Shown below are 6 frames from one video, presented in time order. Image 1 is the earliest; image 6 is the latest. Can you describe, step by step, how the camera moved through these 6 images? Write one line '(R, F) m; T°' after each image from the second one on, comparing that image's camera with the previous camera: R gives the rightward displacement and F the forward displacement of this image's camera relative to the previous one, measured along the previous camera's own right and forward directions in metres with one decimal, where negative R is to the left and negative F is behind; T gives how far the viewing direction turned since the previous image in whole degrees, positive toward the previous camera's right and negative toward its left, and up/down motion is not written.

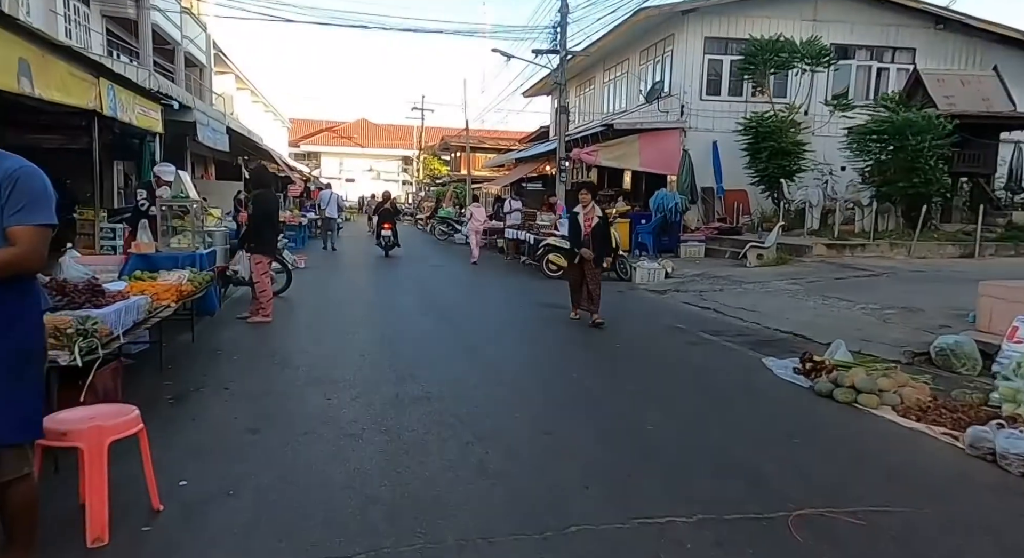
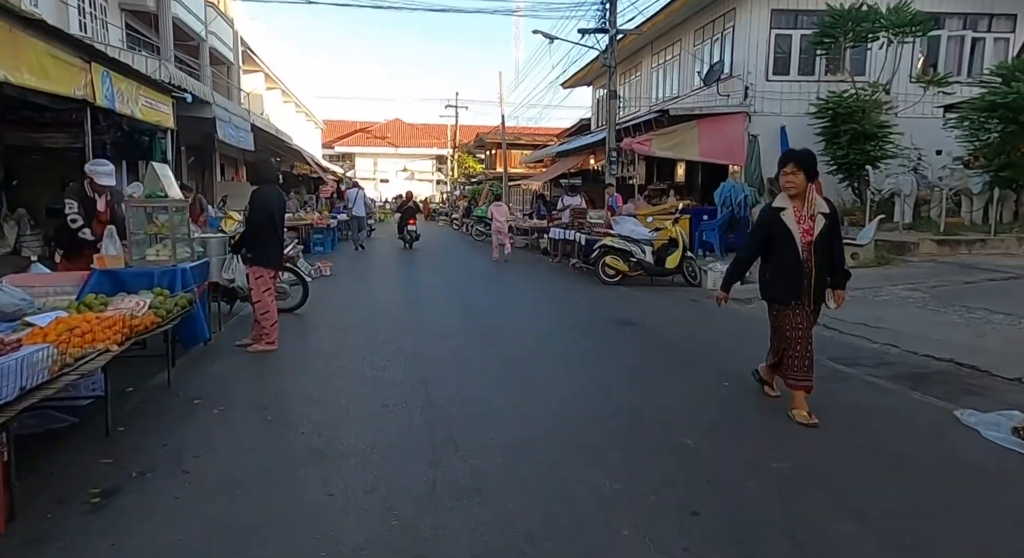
(-0.3, +1.7) m; -3°
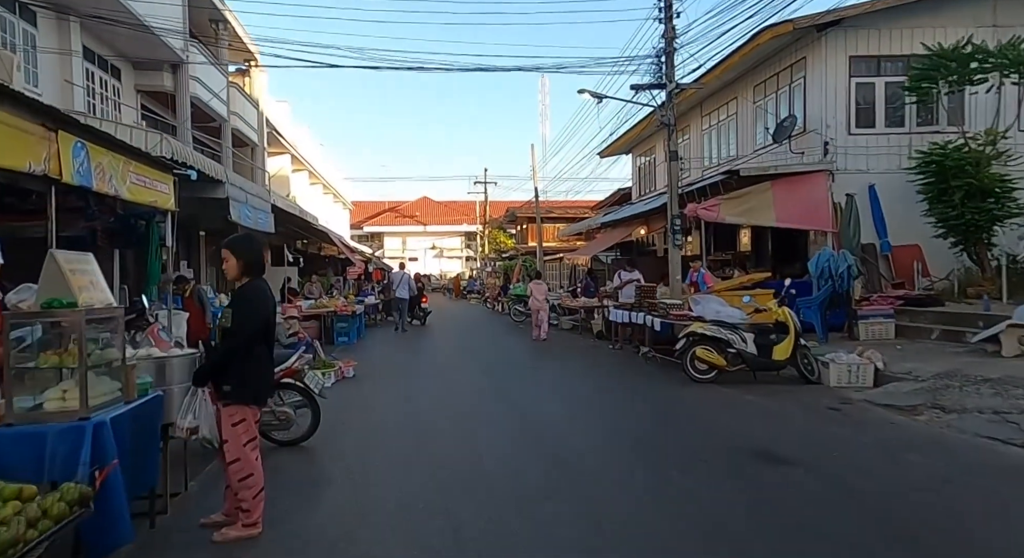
(-0.6, +2.2) m; -2°
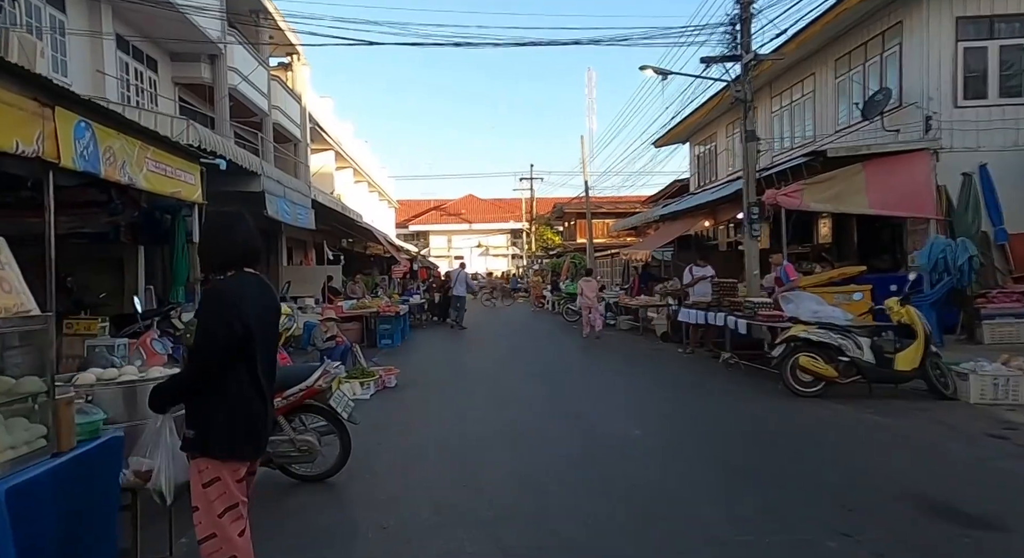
(-0.2, +1.3) m; -4°
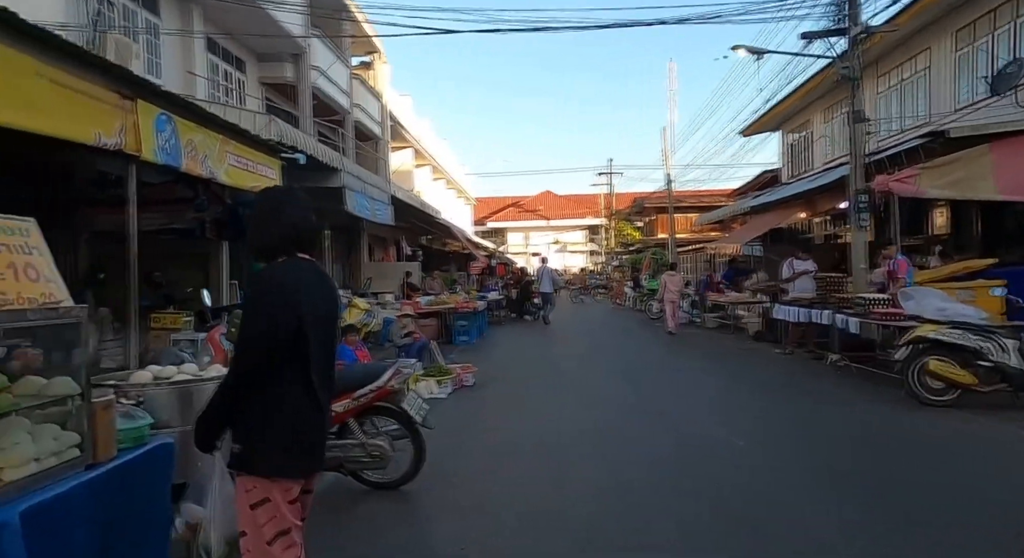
(-0.1, +0.5) m; -7°
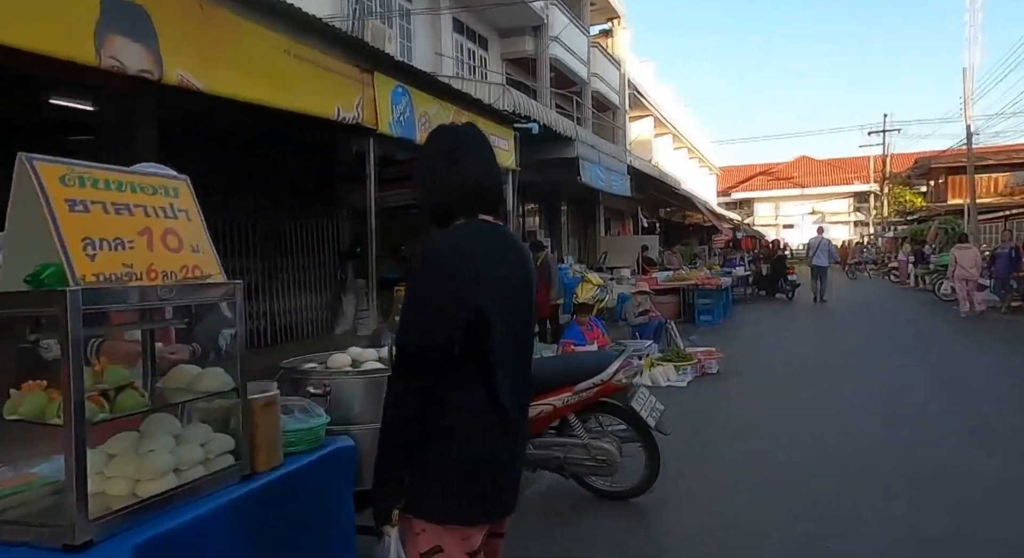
(-0.1, +0.8) m; -22°
